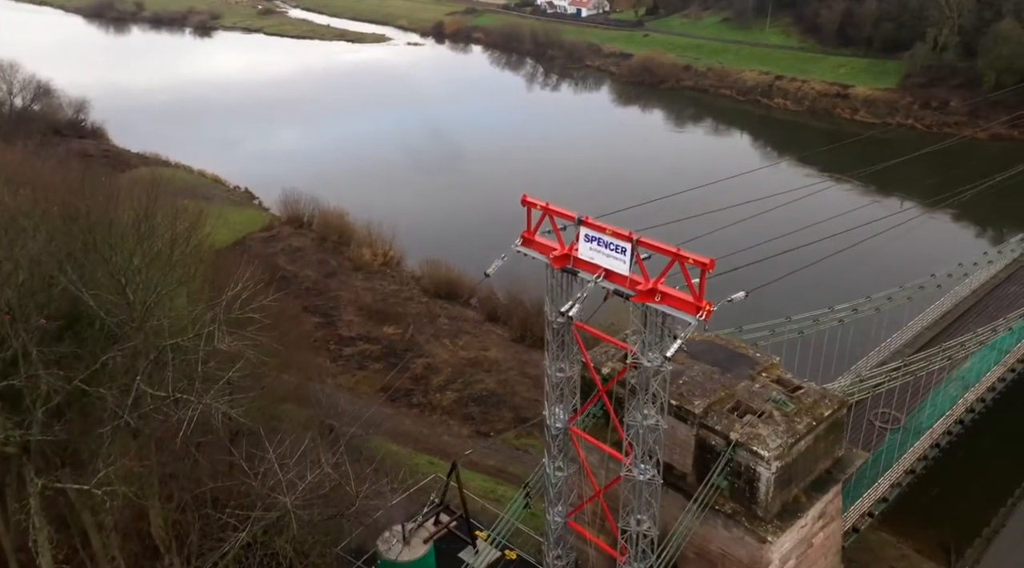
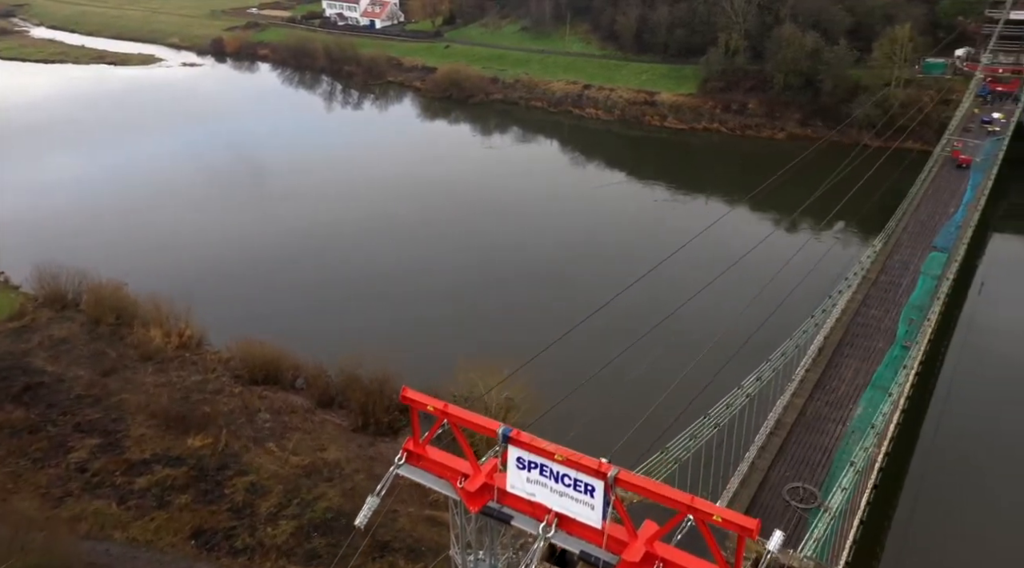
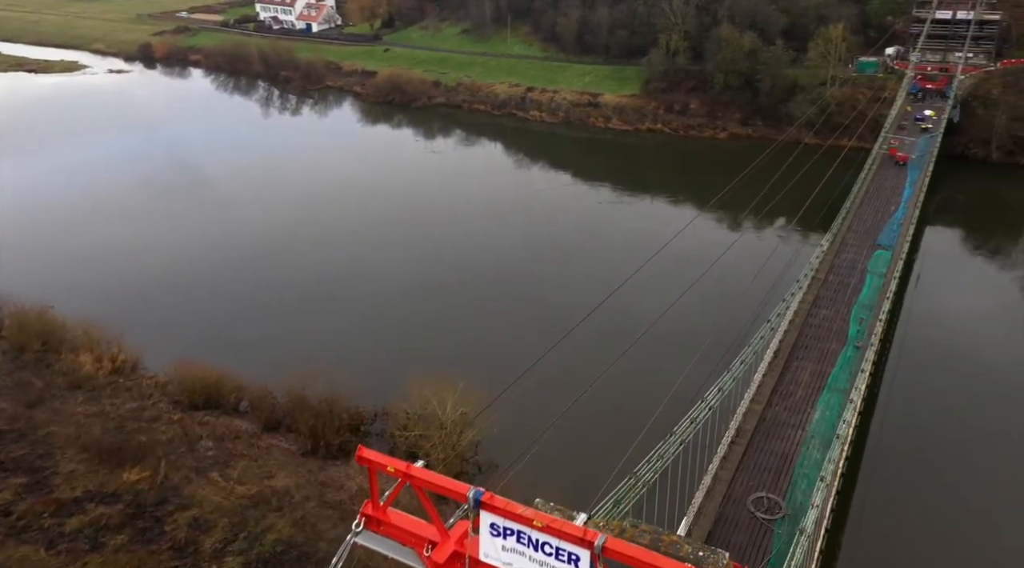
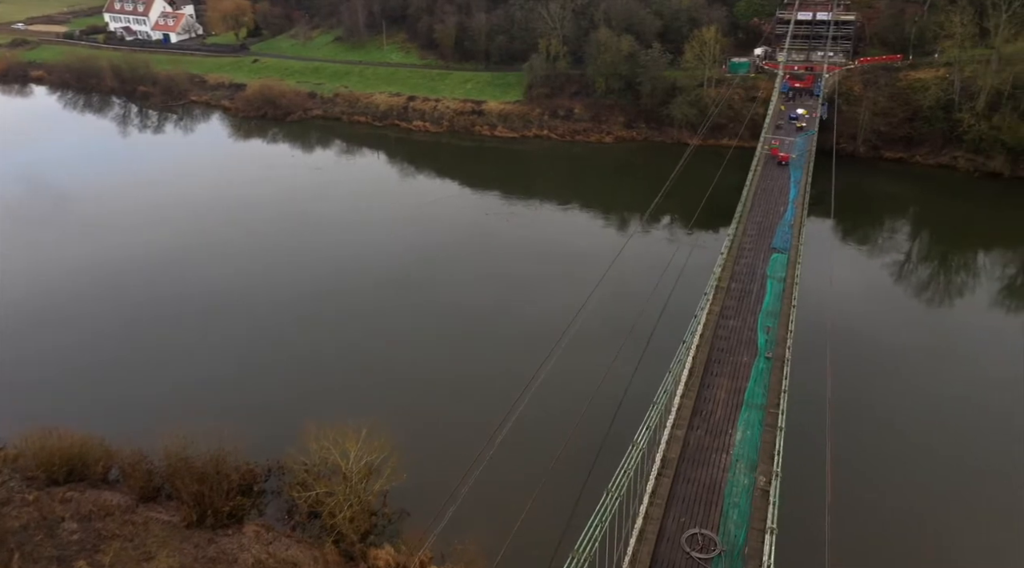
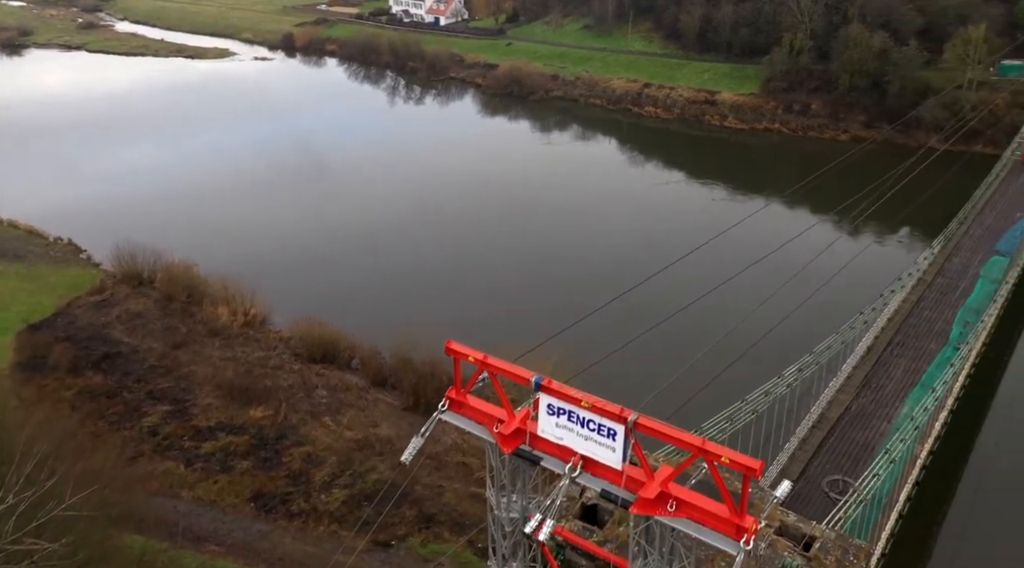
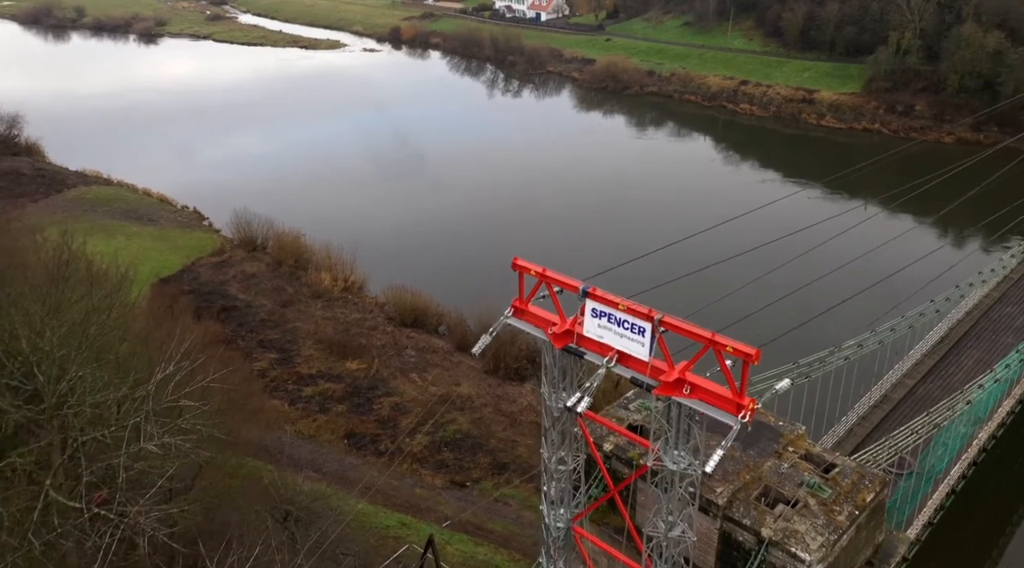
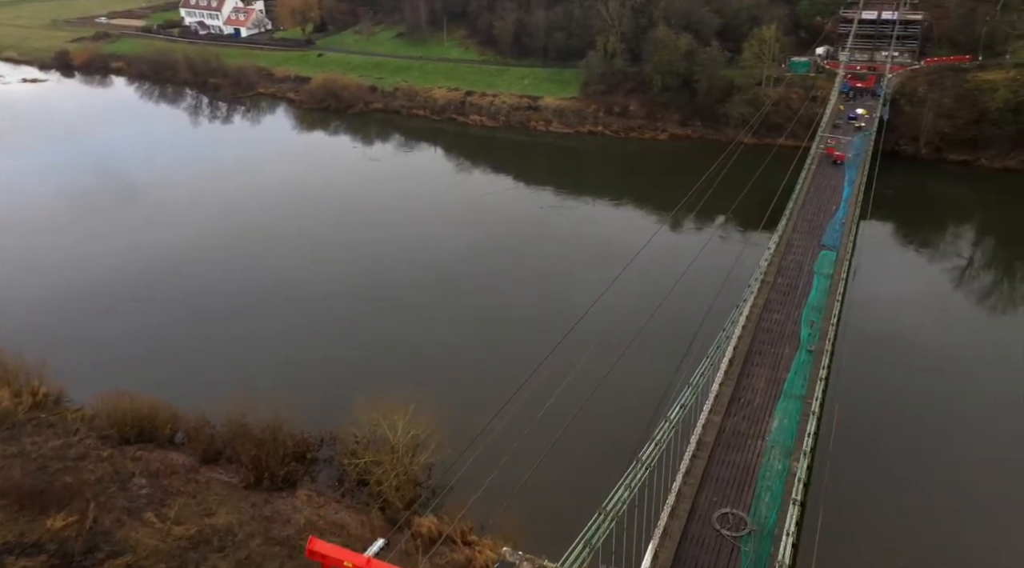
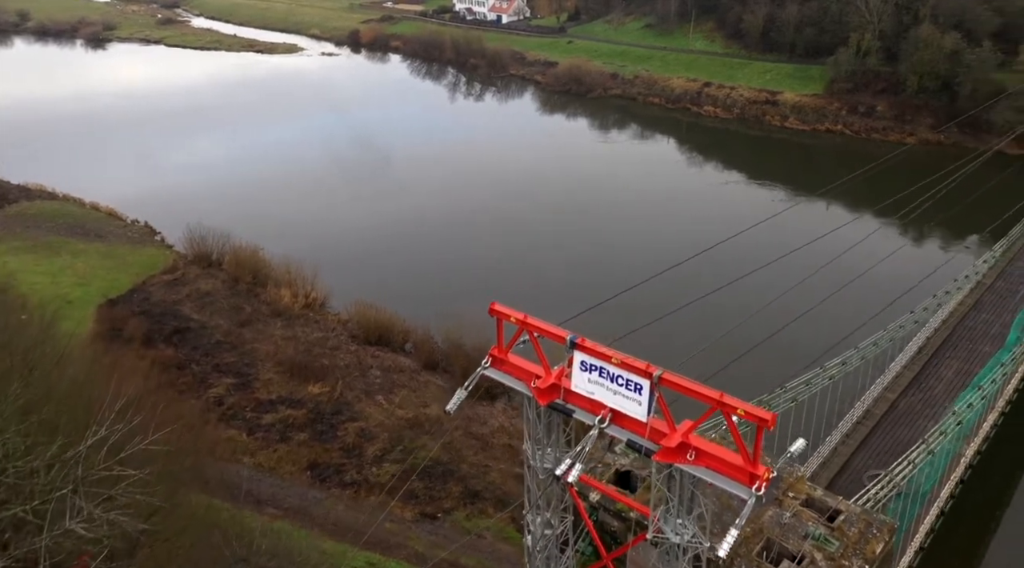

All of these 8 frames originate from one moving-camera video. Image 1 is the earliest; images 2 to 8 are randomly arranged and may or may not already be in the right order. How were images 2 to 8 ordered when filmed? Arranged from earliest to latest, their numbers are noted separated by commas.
6, 8, 5, 2, 3, 7, 4
